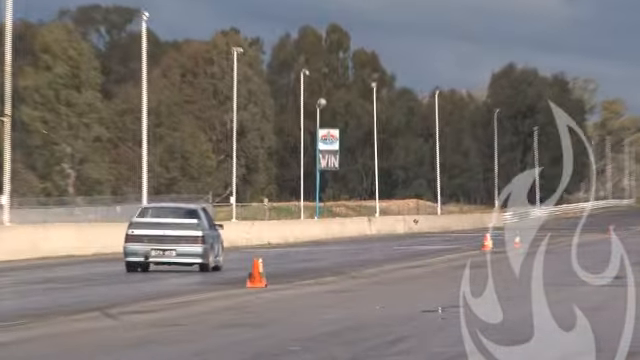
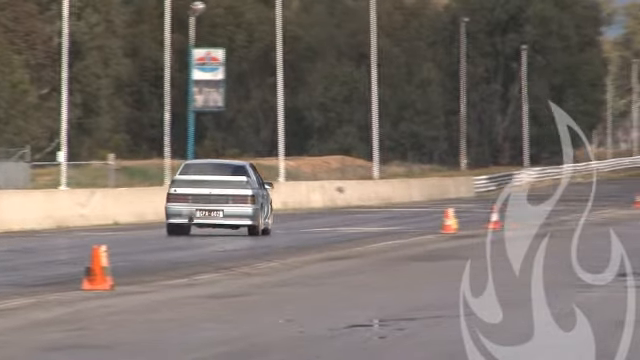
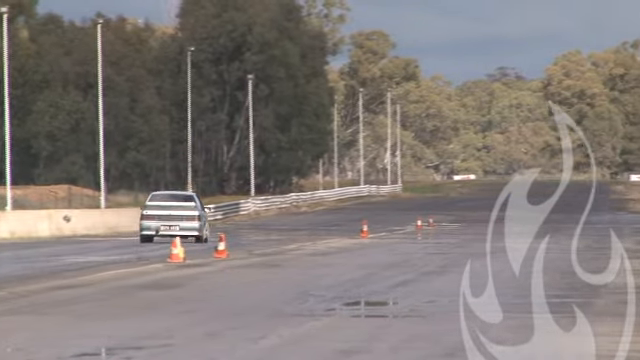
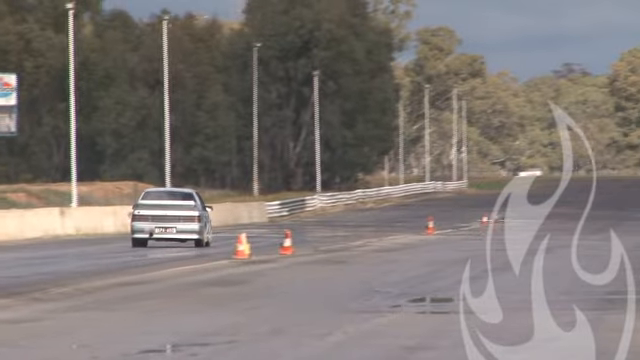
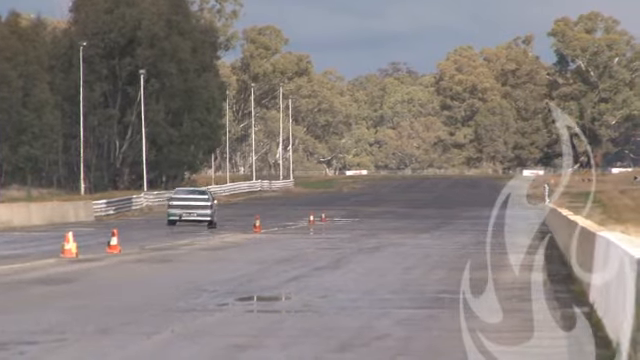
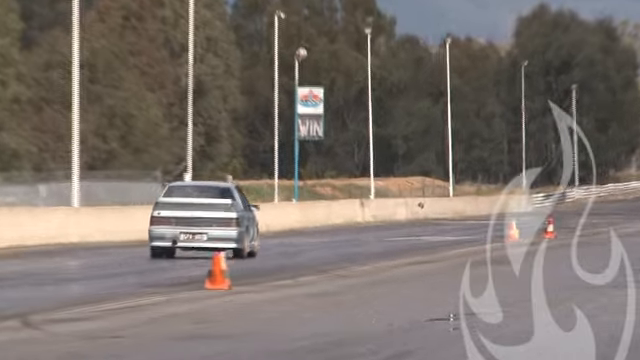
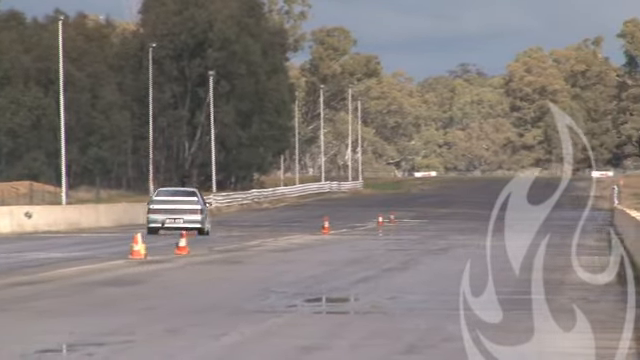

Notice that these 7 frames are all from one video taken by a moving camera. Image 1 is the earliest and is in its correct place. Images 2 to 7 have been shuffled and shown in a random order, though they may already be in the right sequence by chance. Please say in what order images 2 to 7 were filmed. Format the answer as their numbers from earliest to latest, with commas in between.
6, 2, 4, 3, 7, 5
